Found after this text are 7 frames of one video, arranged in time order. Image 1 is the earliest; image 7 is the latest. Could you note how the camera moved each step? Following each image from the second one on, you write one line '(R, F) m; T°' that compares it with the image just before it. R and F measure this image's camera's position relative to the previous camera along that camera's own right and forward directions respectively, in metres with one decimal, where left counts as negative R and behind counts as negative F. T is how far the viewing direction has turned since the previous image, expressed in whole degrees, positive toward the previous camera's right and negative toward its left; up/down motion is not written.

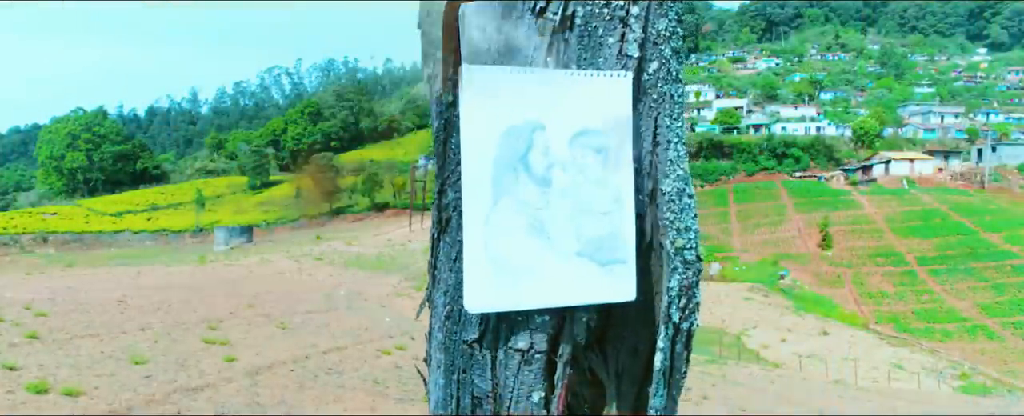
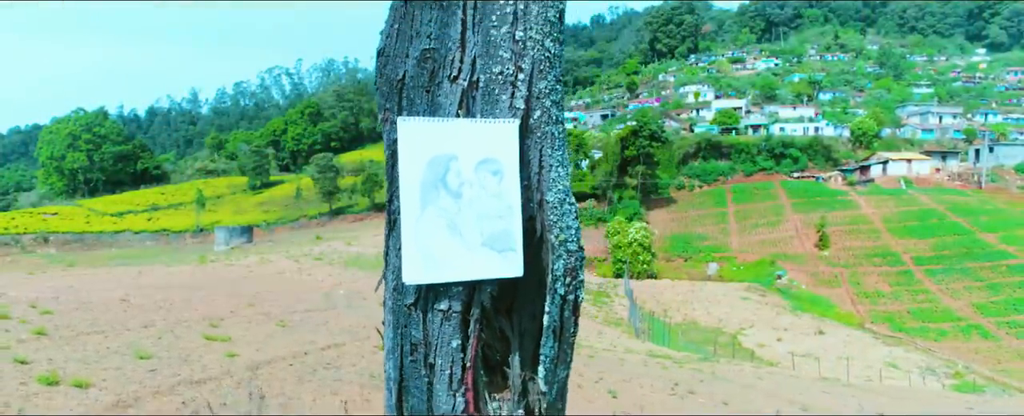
(0.0, -0.1) m; 0°
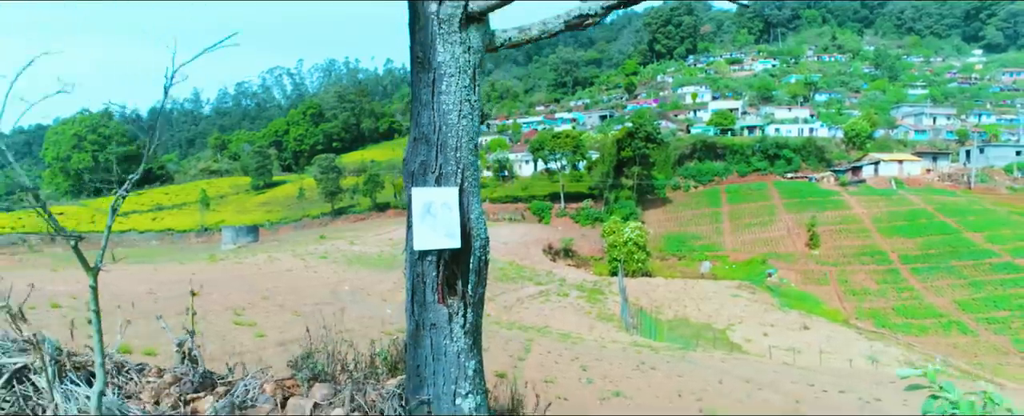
(0.0, -0.3) m; 0°
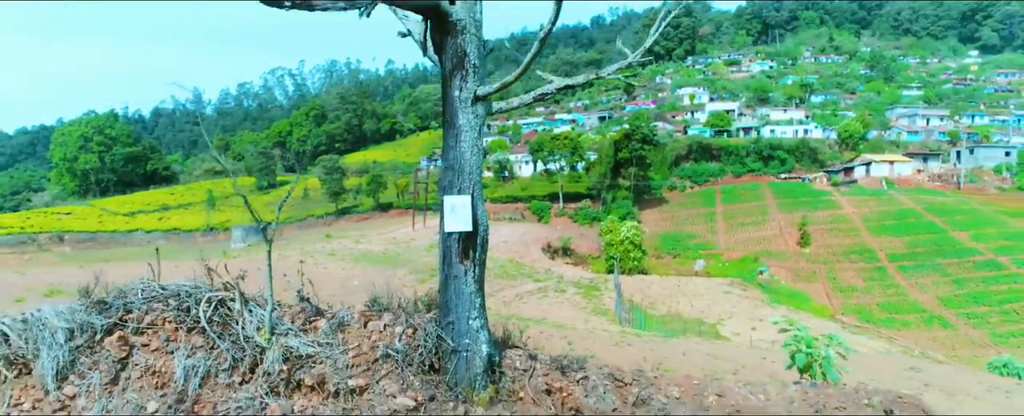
(0.0, -0.4) m; 0°
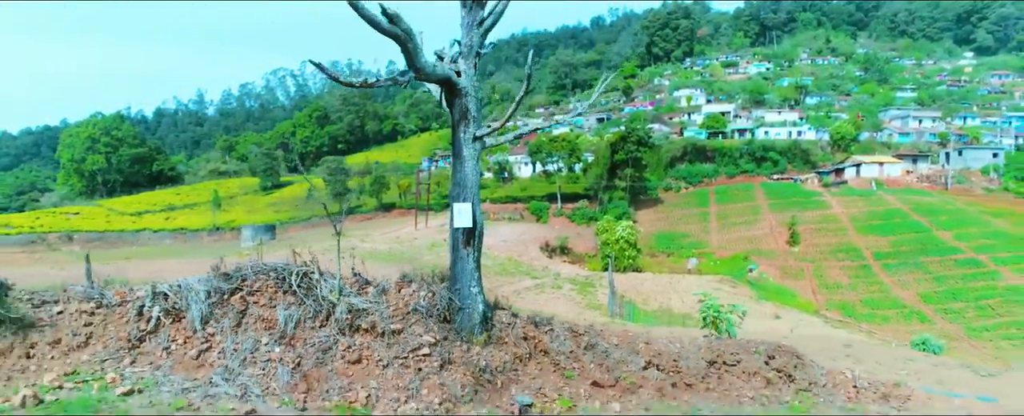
(0.0, -0.5) m; 0°
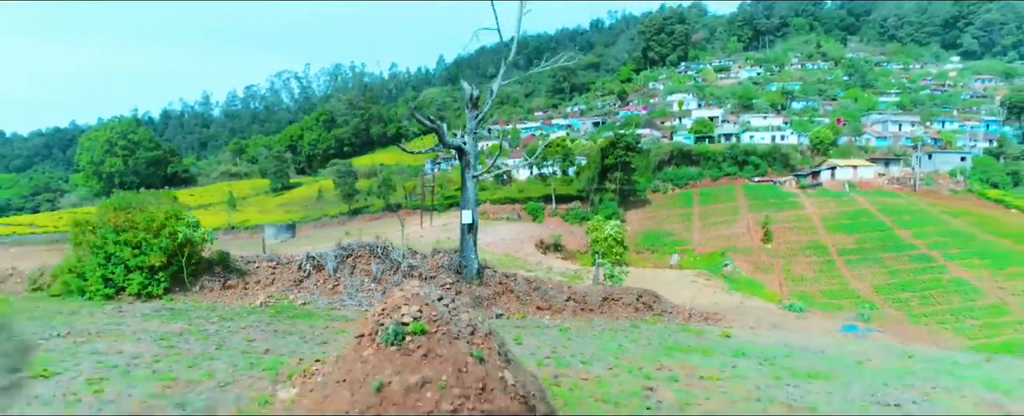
(+0.1, -1.3) m; 0°
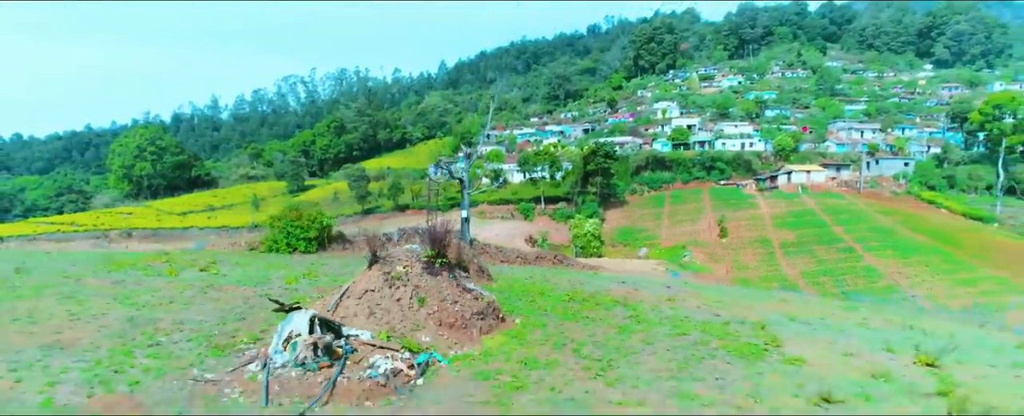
(+0.2, -2.6) m; 0°
